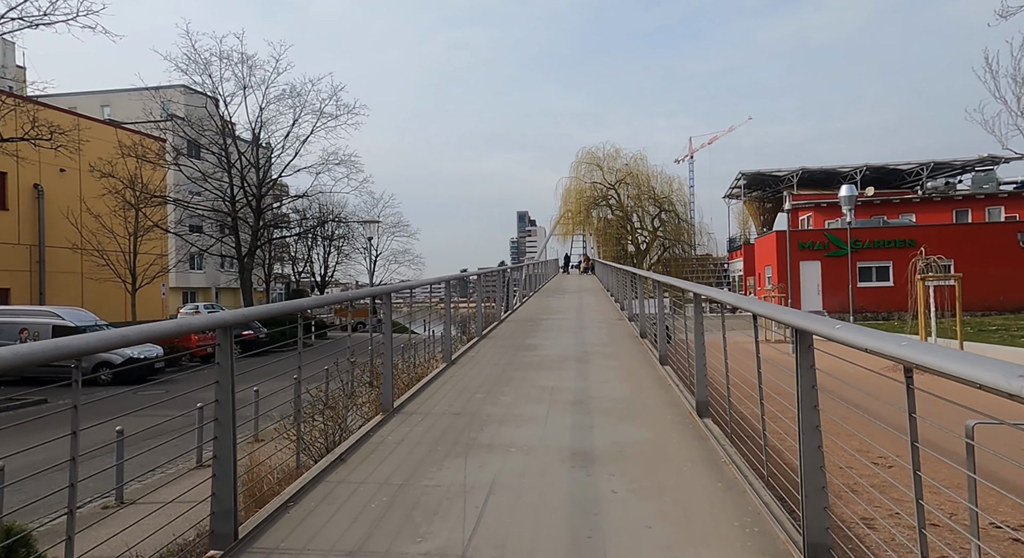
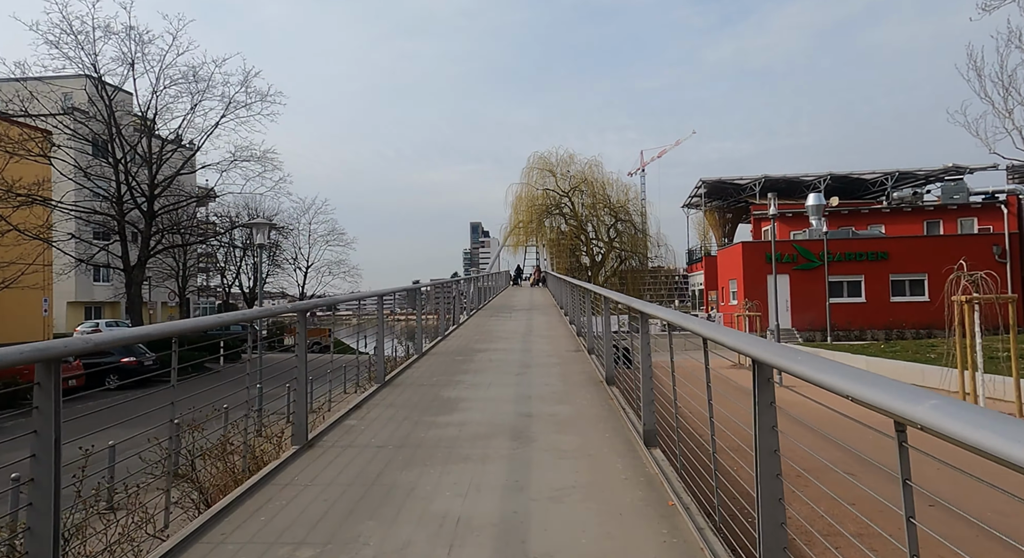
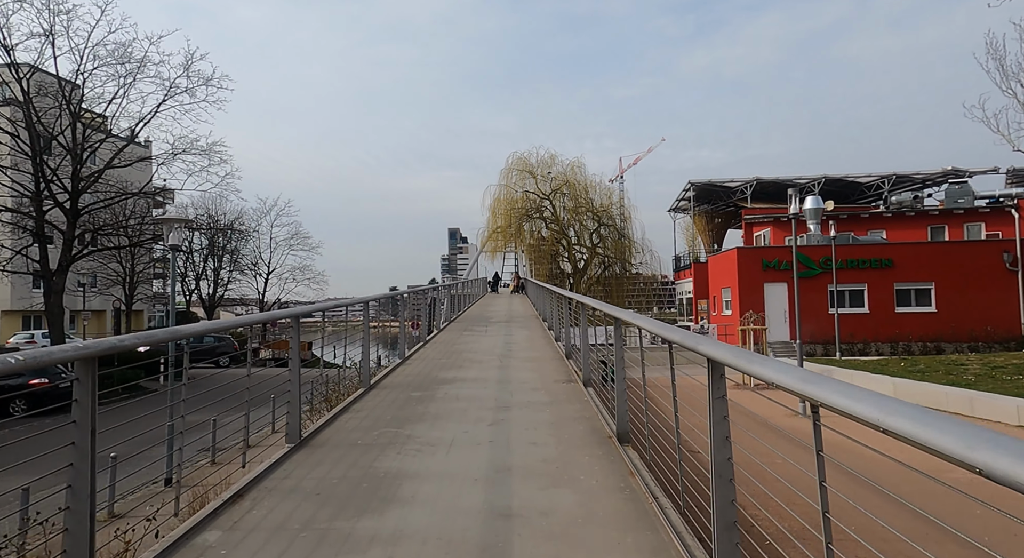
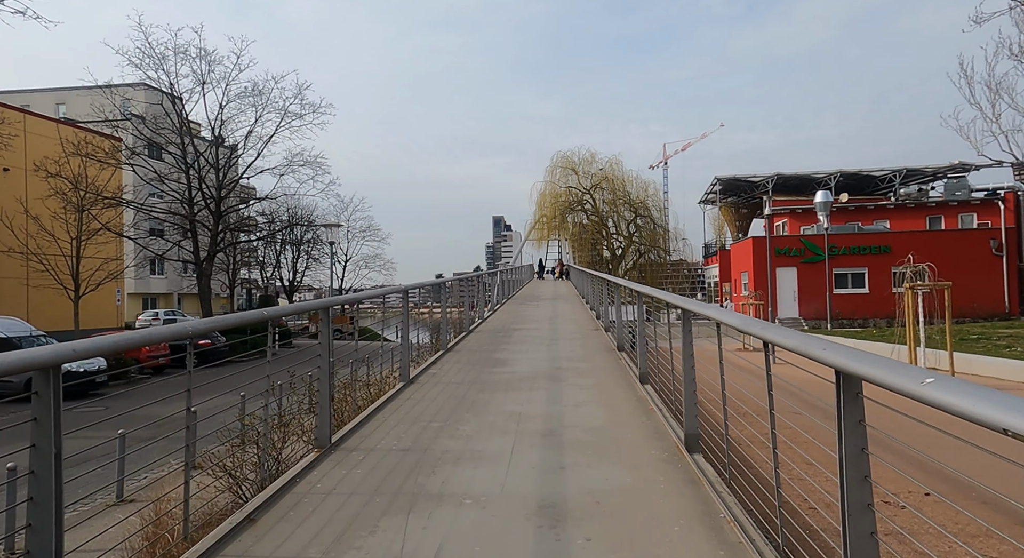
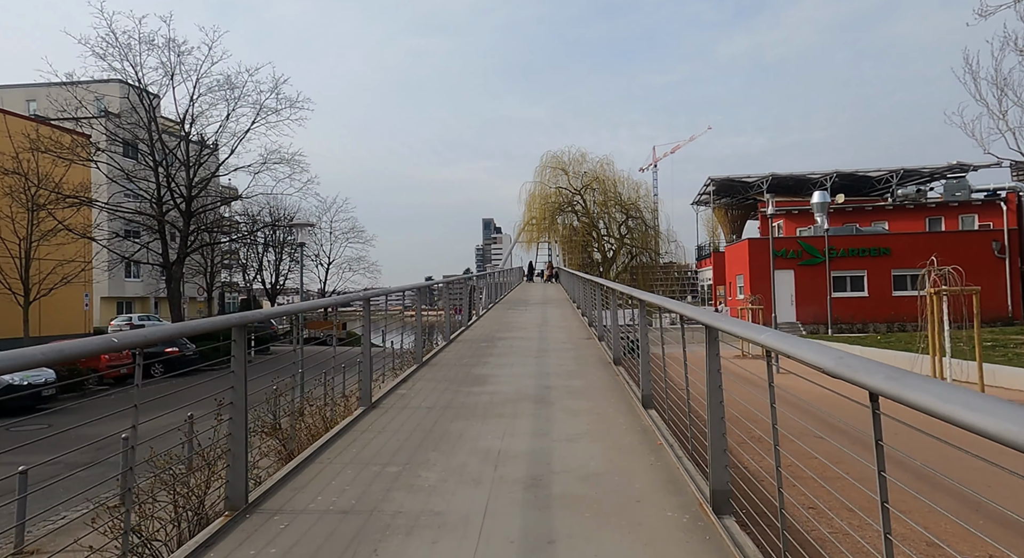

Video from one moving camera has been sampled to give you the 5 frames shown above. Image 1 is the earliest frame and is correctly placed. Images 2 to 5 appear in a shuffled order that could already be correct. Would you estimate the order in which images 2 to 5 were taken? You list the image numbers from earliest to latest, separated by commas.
4, 5, 2, 3
